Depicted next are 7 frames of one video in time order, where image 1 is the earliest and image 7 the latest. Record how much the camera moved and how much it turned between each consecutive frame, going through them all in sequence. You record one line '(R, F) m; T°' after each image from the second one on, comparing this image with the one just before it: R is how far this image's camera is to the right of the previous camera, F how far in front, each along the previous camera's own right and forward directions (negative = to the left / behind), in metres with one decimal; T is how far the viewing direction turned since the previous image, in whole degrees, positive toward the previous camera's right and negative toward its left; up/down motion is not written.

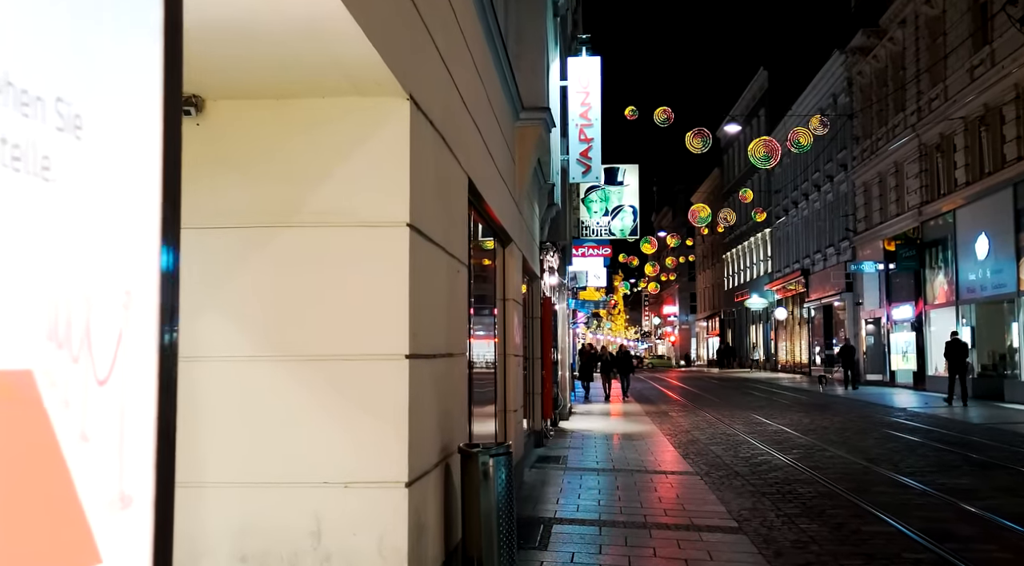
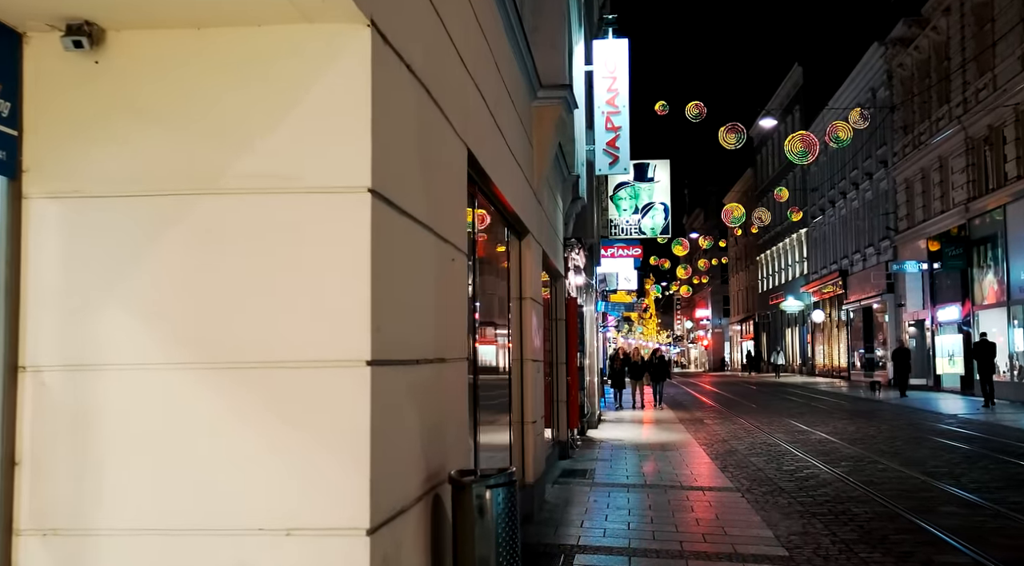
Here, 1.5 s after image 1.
(+0.1, +1.0) m; -2°
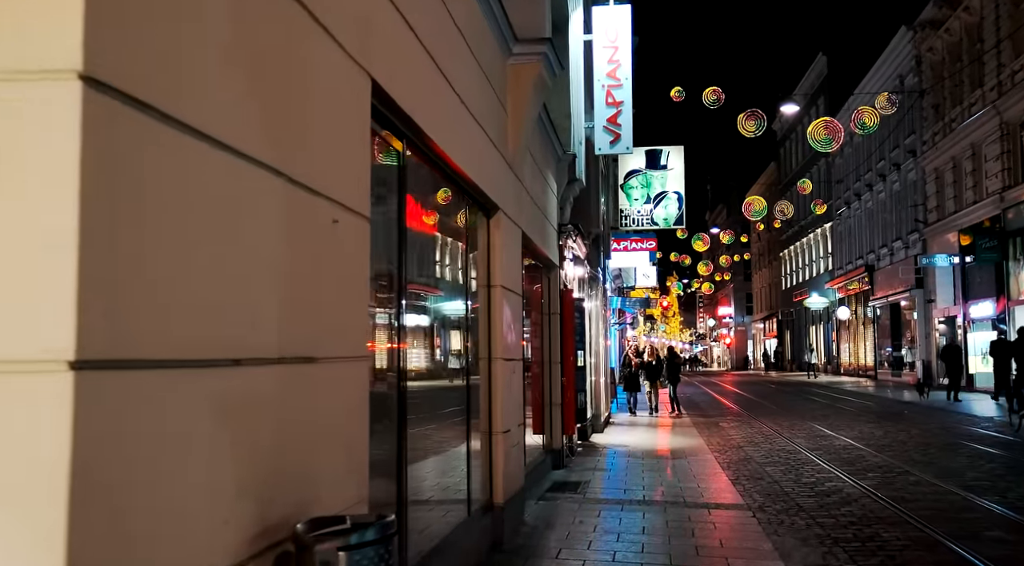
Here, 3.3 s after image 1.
(+0.5, +1.3) m; -2°
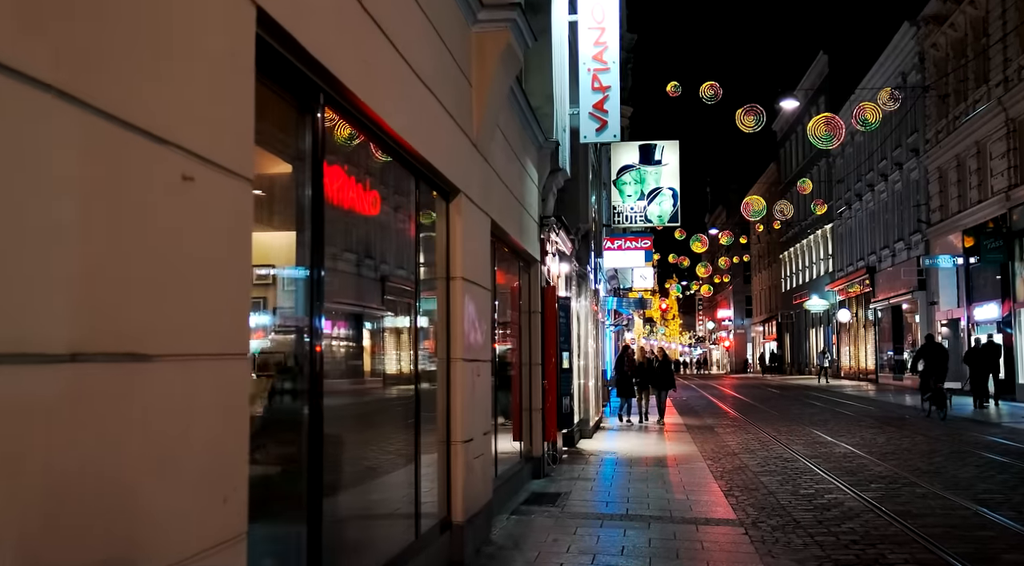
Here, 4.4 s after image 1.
(+0.3, +0.8) m; 0°
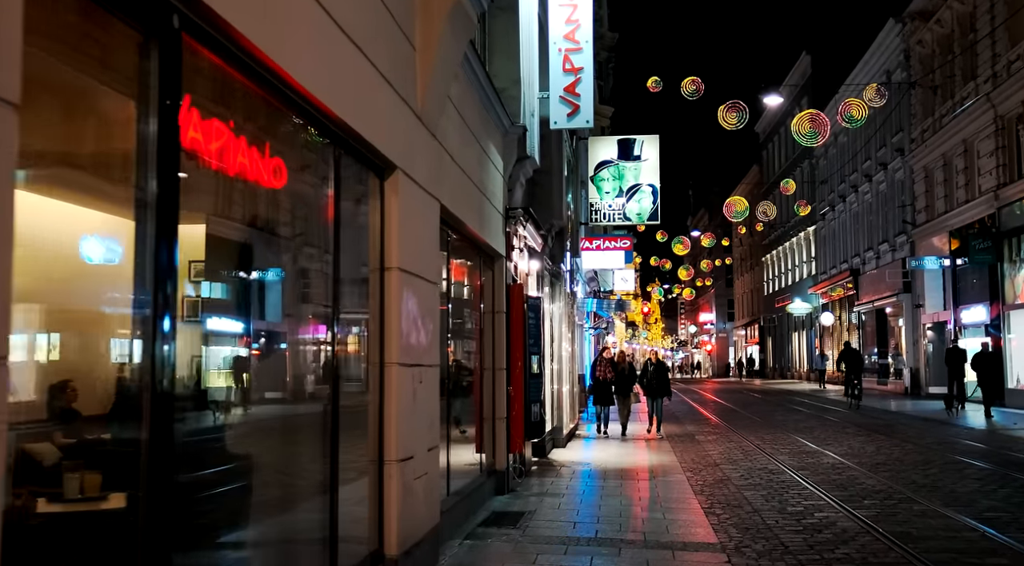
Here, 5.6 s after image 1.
(+0.3, +1.0) m; +1°
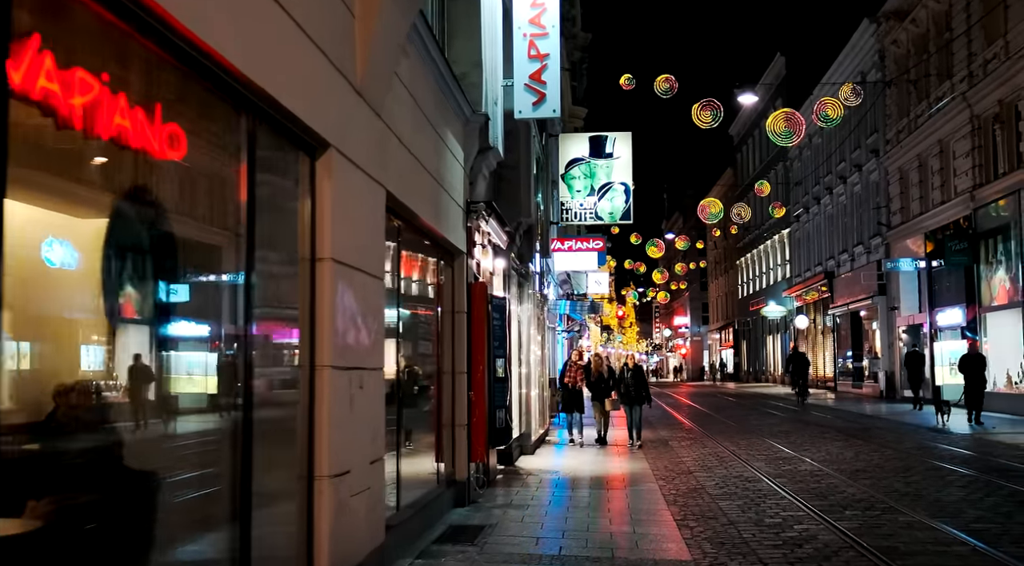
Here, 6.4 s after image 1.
(+0.2, +0.6) m; +2°
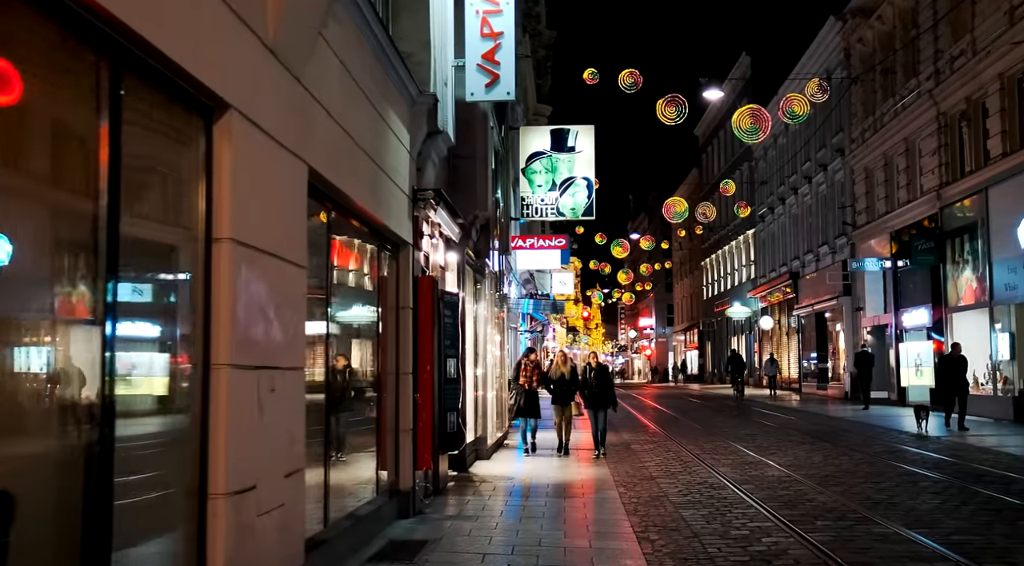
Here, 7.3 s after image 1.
(+0.2, +0.7) m; +2°
